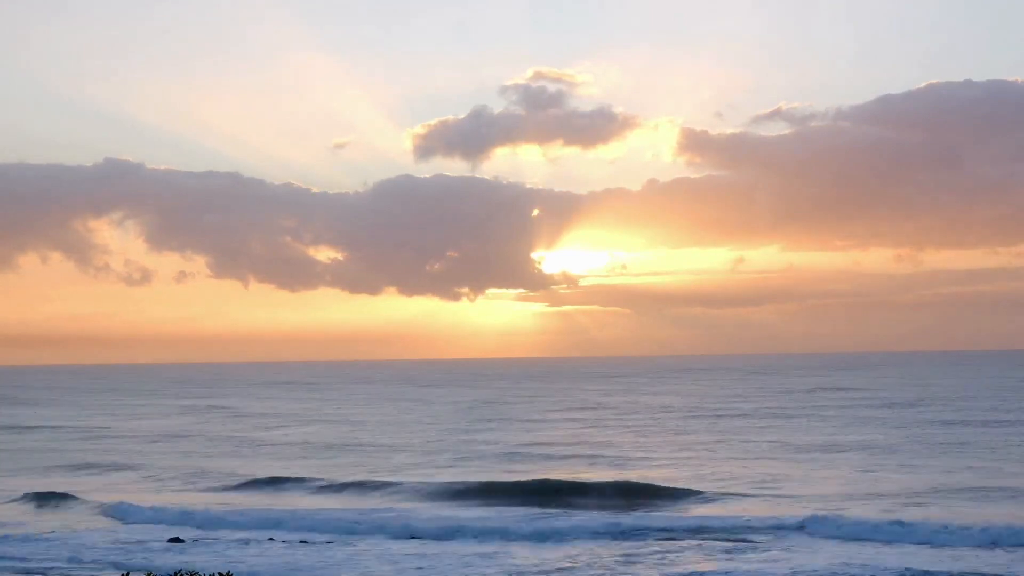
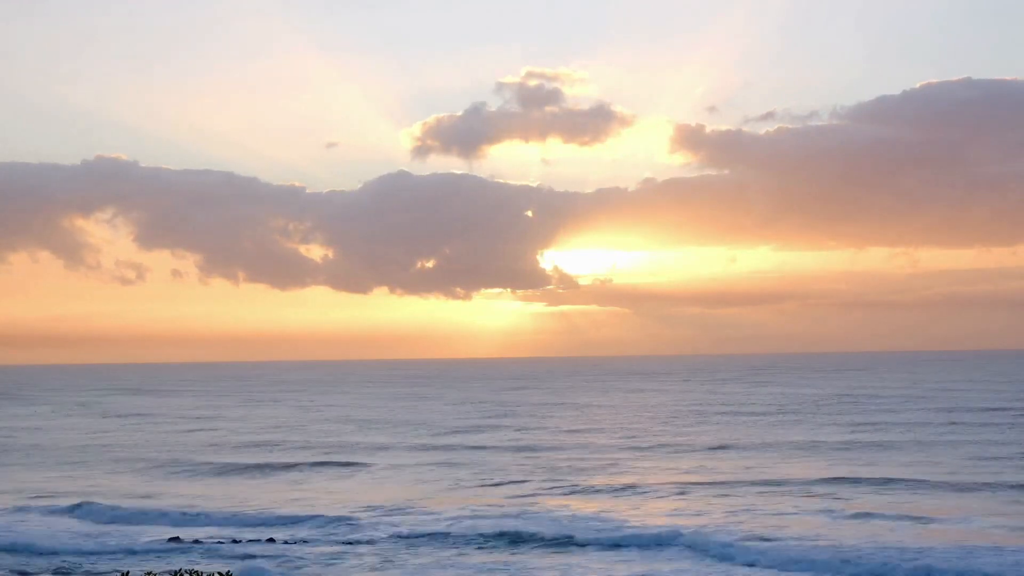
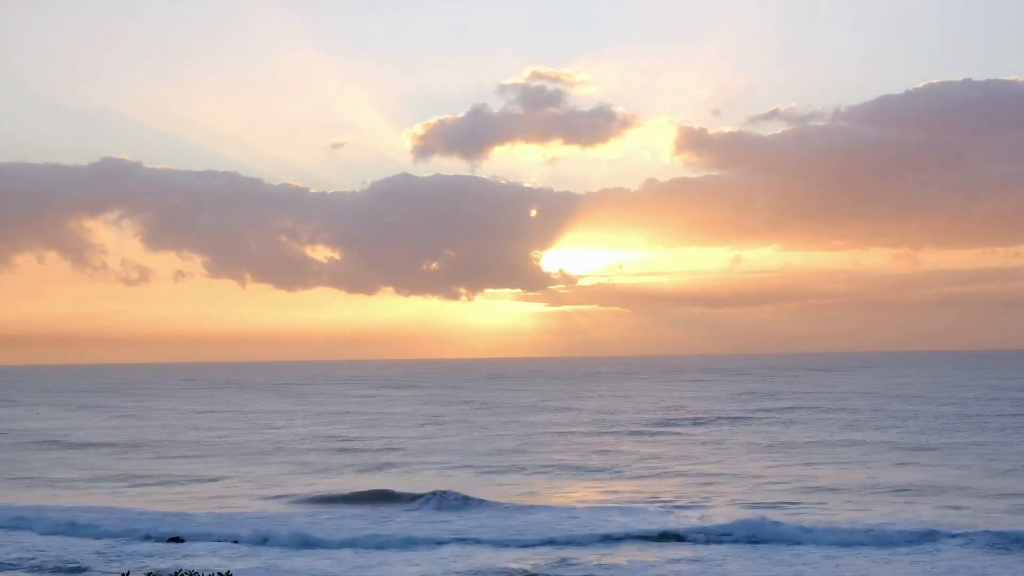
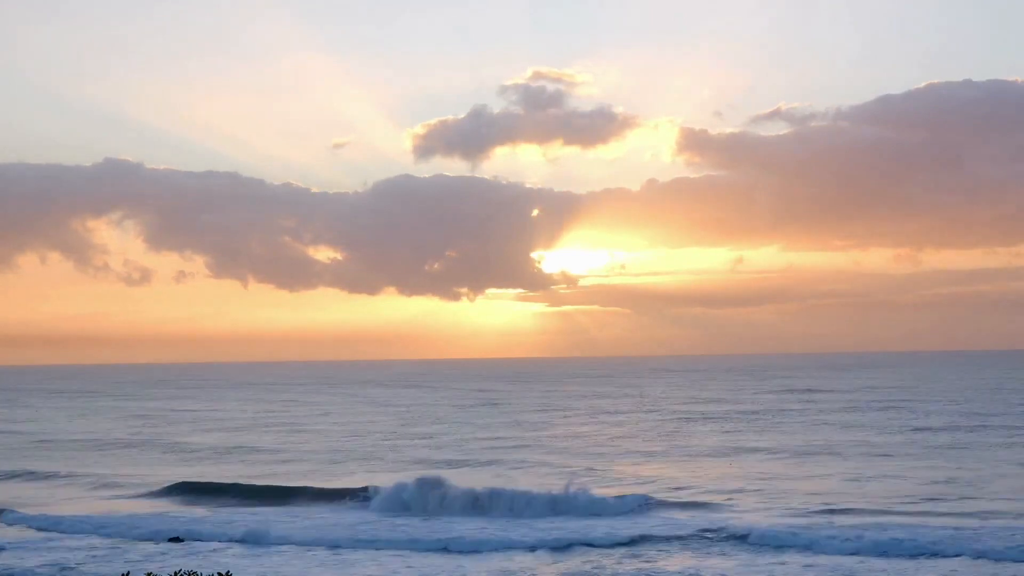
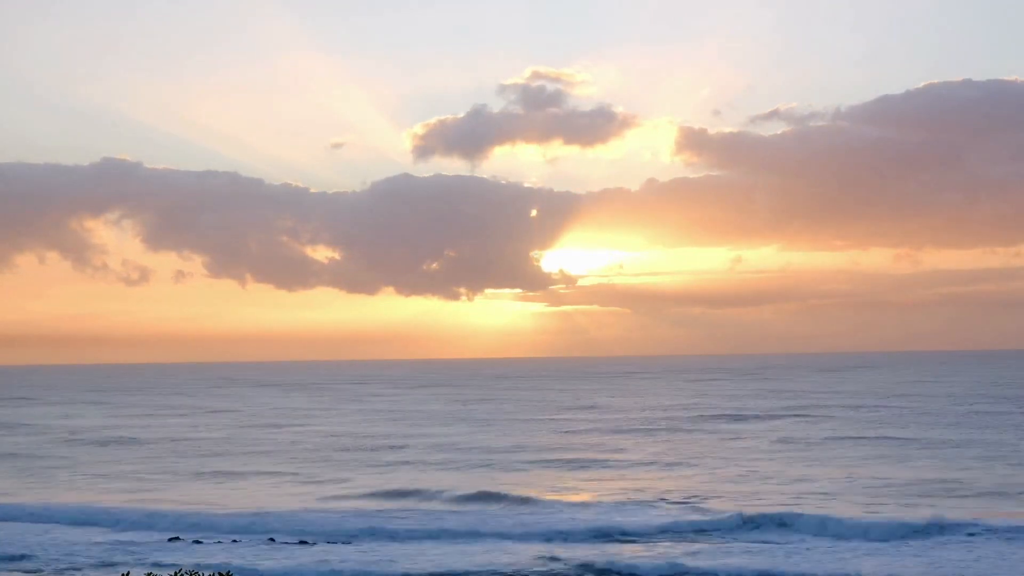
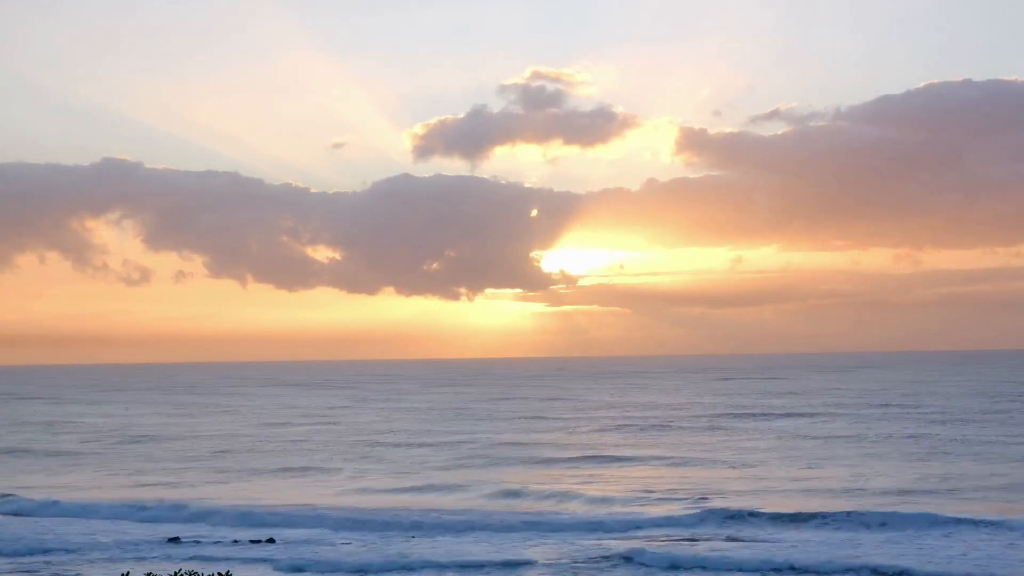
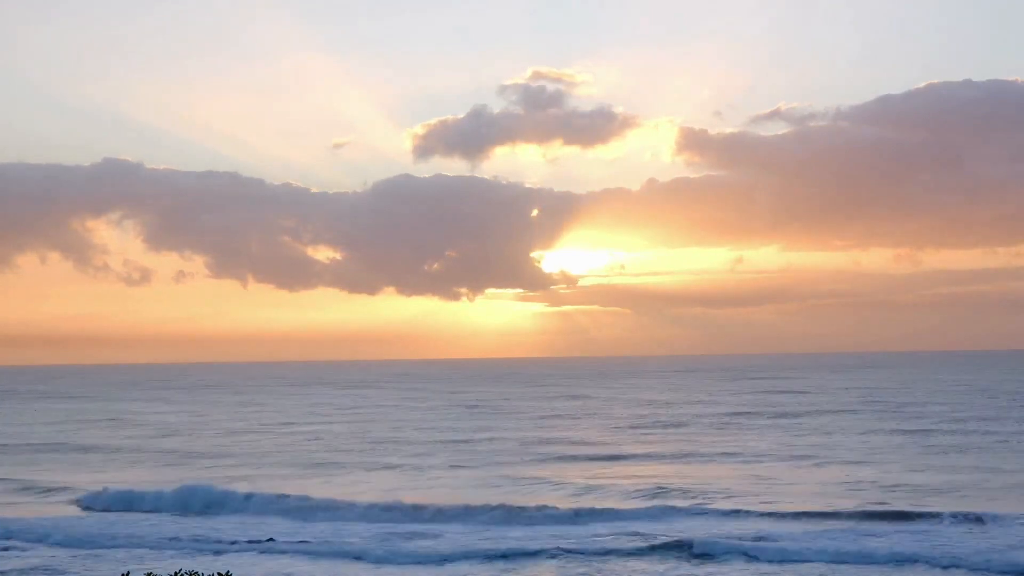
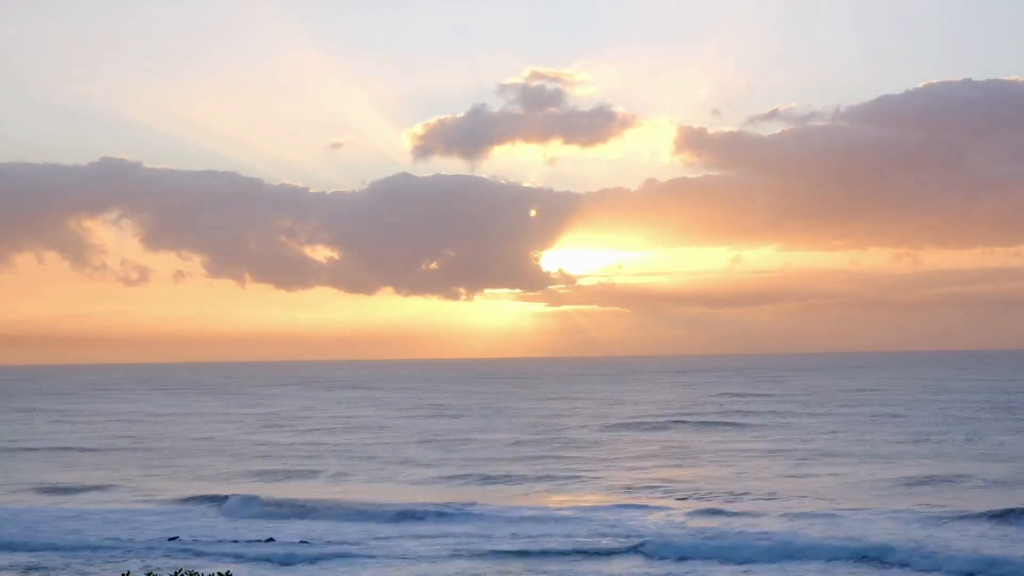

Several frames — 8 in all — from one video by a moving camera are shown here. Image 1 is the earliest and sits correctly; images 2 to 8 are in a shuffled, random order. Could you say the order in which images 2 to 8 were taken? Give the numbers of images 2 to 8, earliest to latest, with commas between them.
4, 7, 6, 5, 3, 8, 2
